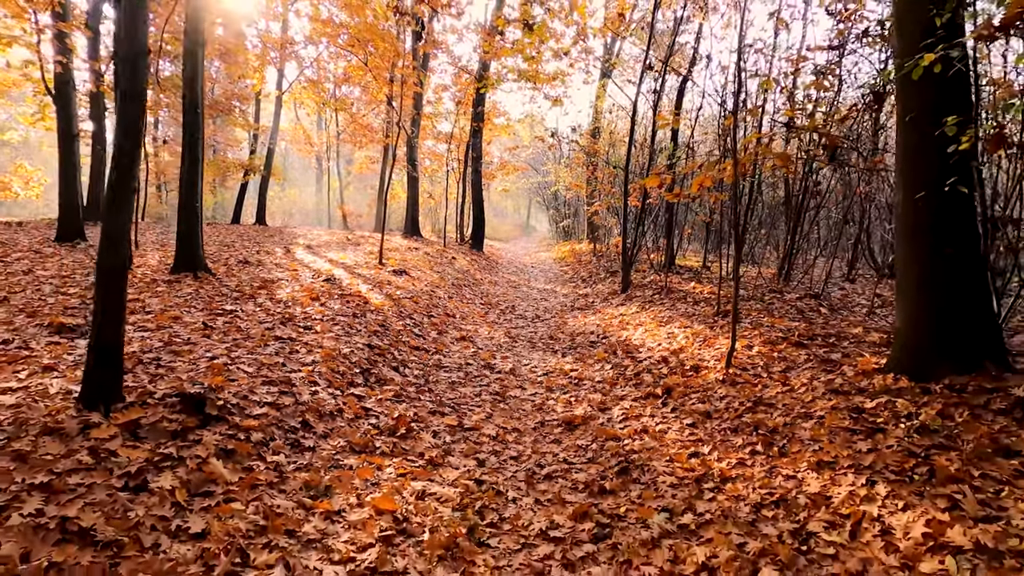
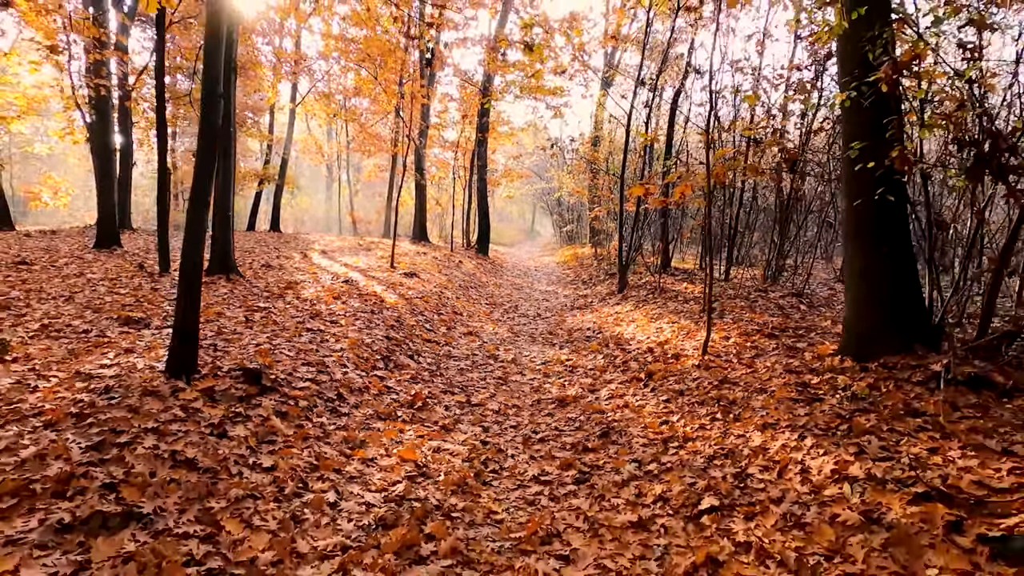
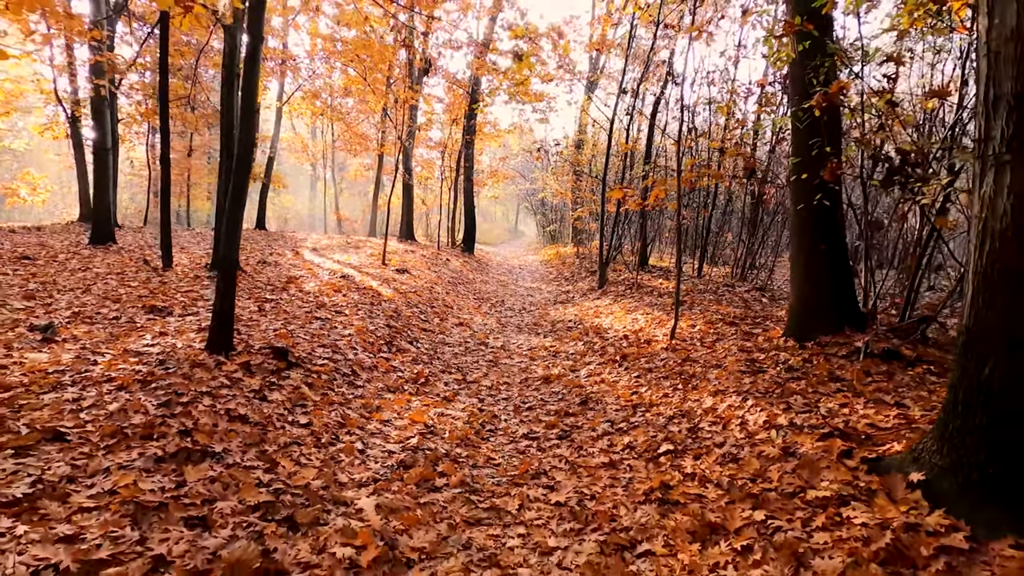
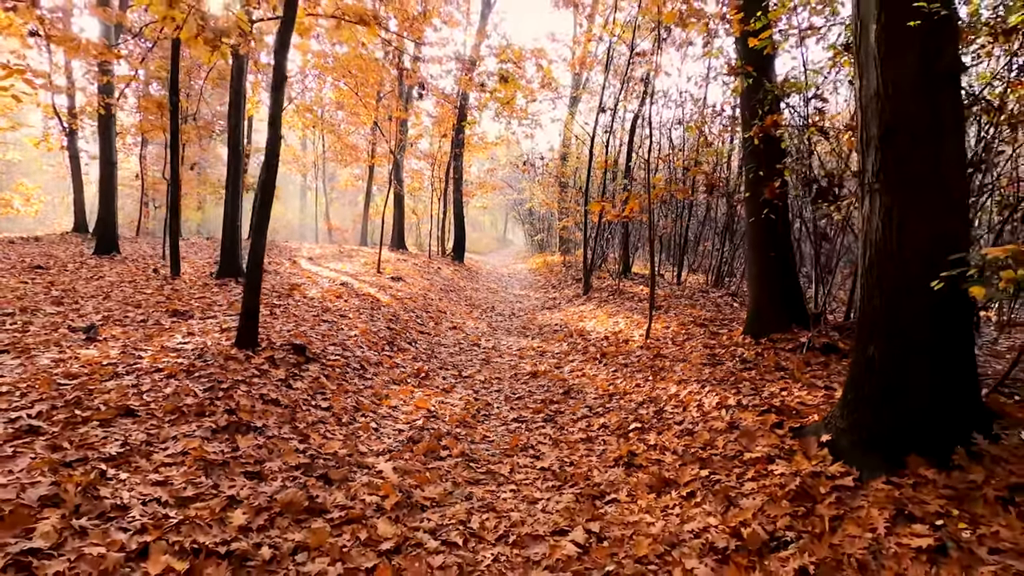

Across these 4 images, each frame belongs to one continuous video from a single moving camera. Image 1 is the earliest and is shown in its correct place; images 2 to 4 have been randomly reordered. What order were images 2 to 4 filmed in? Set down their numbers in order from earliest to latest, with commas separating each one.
2, 3, 4
